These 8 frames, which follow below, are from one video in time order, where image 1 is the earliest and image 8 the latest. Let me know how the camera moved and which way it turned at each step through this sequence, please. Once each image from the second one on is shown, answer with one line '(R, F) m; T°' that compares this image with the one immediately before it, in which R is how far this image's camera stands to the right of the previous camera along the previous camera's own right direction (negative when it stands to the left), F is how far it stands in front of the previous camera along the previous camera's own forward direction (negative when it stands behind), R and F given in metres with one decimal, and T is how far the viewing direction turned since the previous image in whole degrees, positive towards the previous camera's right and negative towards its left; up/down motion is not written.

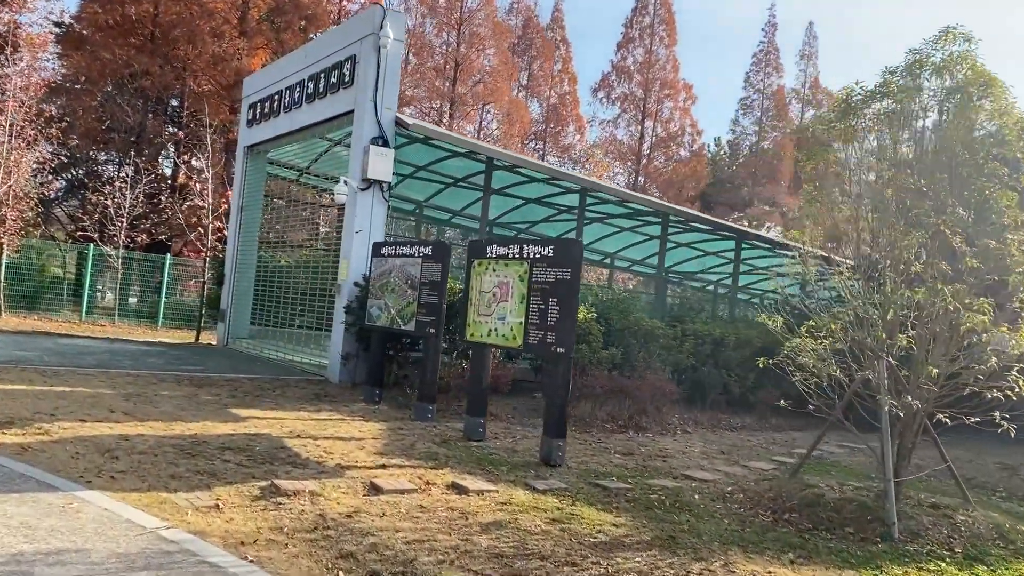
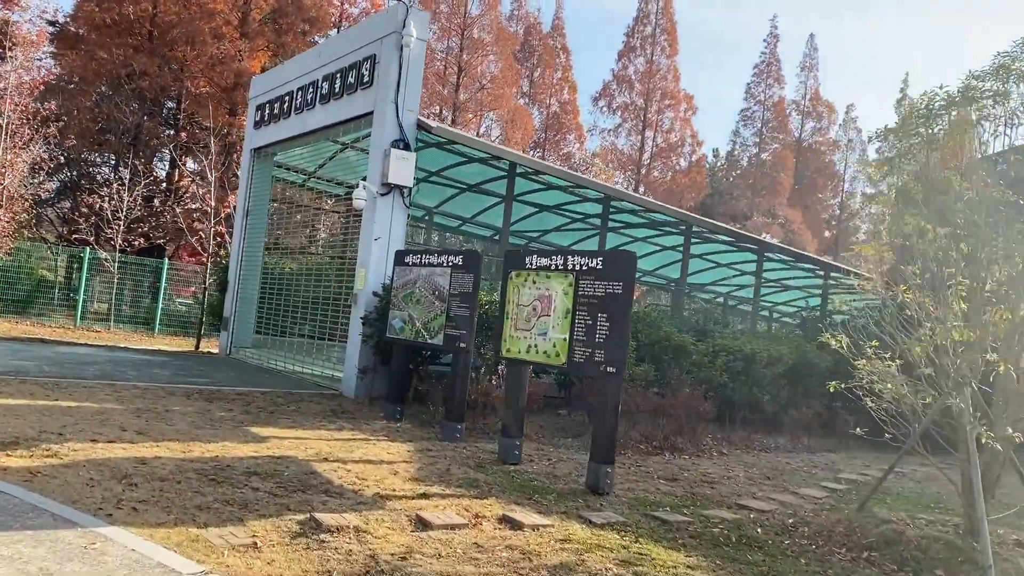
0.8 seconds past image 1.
(-0.5, +0.6) m; +1°
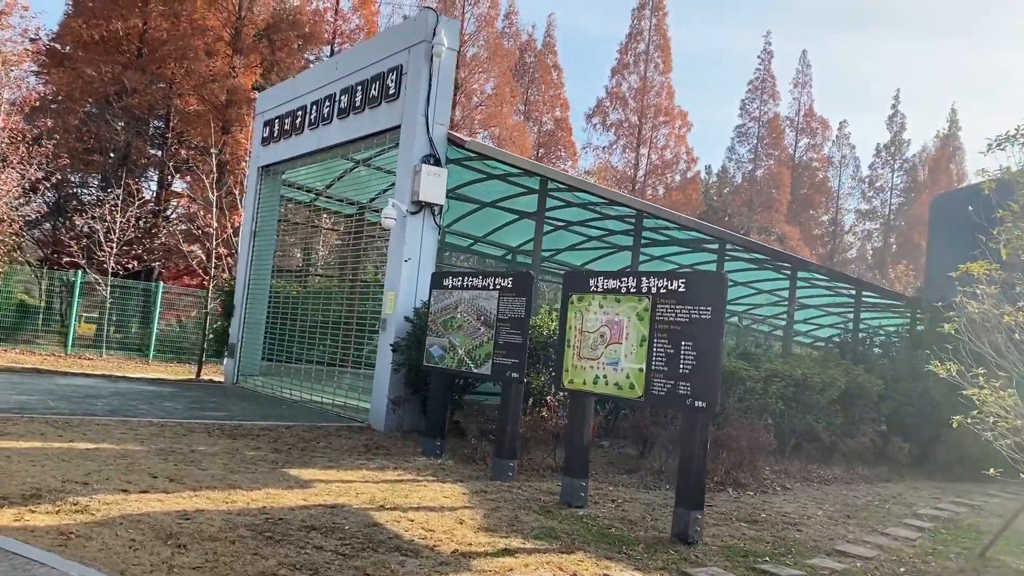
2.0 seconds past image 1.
(-0.8, +0.7) m; +1°
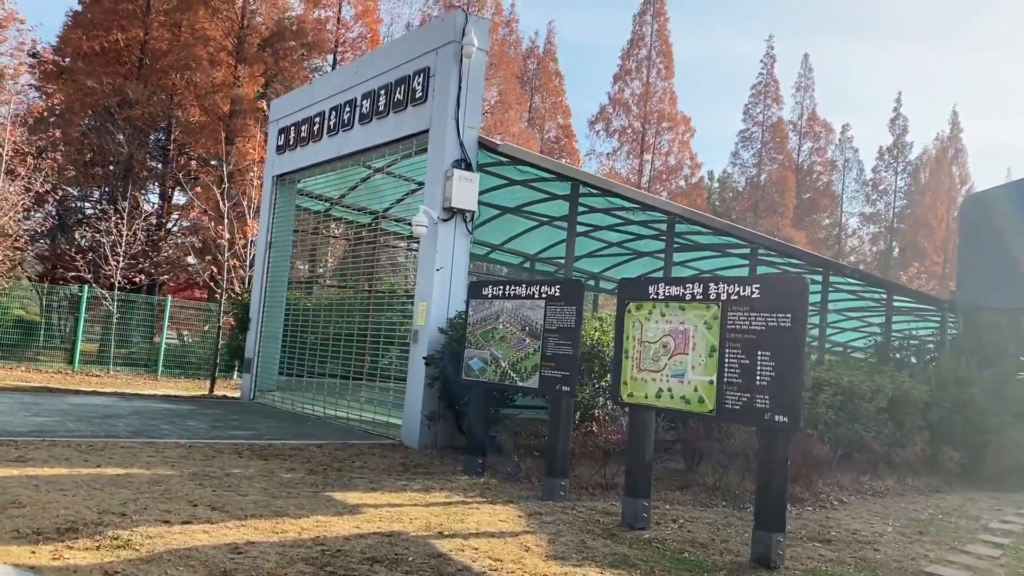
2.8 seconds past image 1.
(-0.5, +0.5) m; 0°
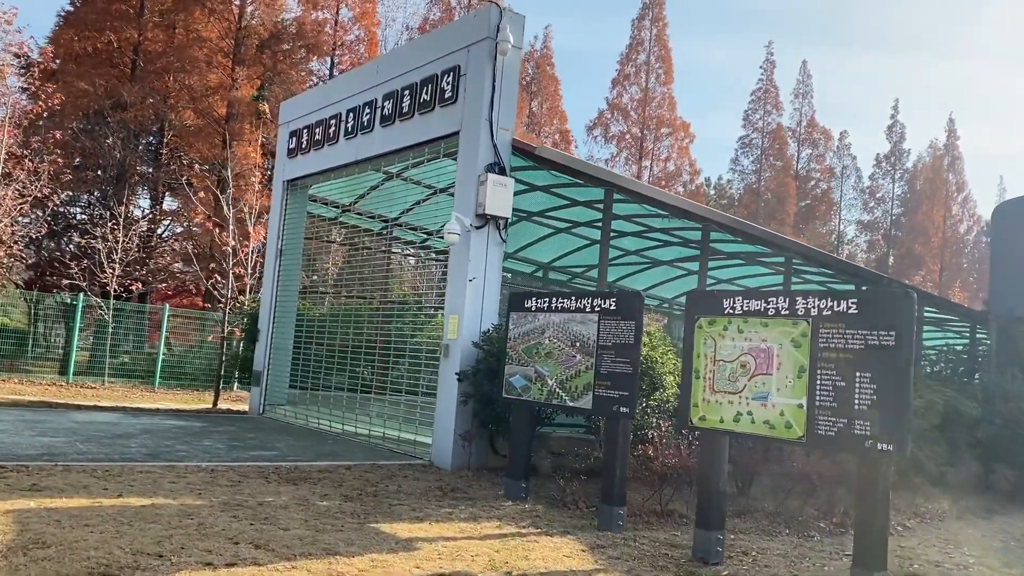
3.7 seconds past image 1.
(-0.6, +0.6) m; +1°
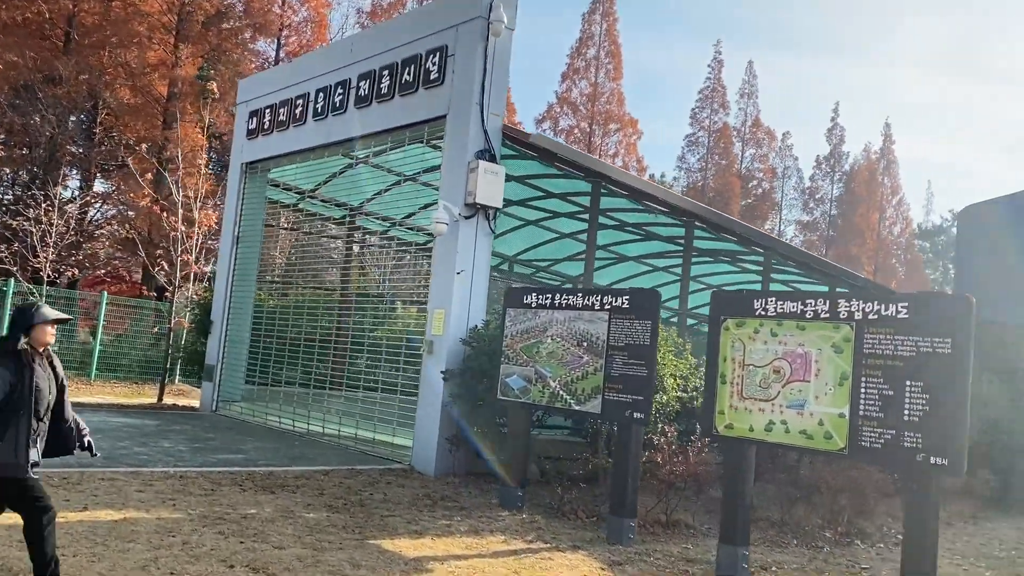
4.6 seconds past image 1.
(-0.6, +0.6) m; +4°
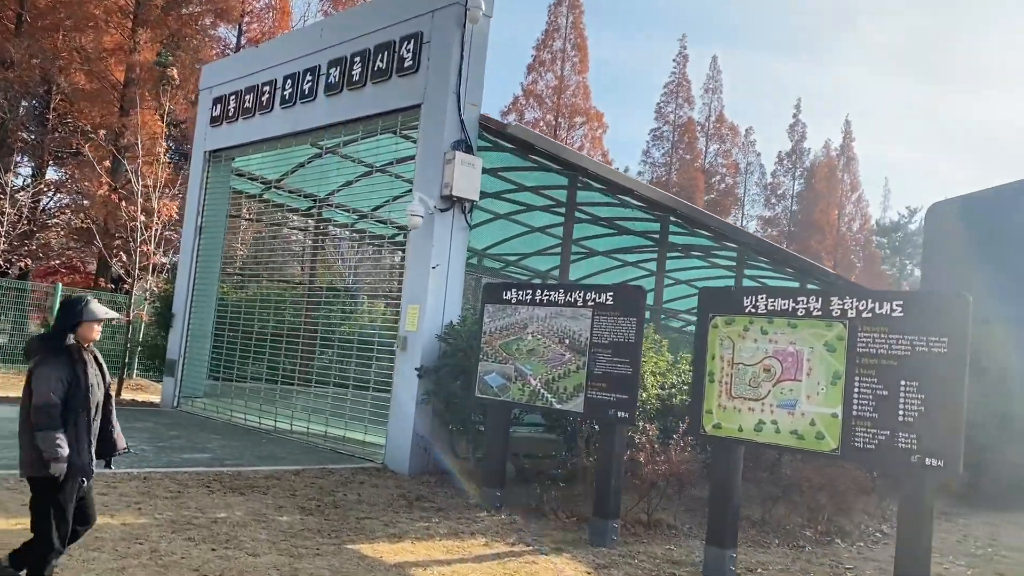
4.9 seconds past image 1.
(-0.2, +0.2) m; +3°
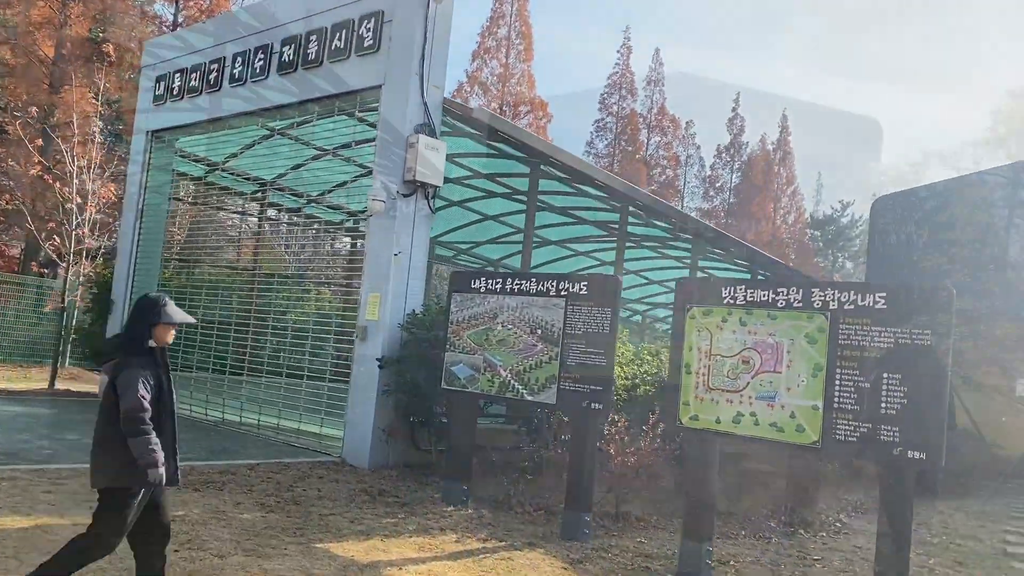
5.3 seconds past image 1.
(-0.3, +0.2) m; +4°
